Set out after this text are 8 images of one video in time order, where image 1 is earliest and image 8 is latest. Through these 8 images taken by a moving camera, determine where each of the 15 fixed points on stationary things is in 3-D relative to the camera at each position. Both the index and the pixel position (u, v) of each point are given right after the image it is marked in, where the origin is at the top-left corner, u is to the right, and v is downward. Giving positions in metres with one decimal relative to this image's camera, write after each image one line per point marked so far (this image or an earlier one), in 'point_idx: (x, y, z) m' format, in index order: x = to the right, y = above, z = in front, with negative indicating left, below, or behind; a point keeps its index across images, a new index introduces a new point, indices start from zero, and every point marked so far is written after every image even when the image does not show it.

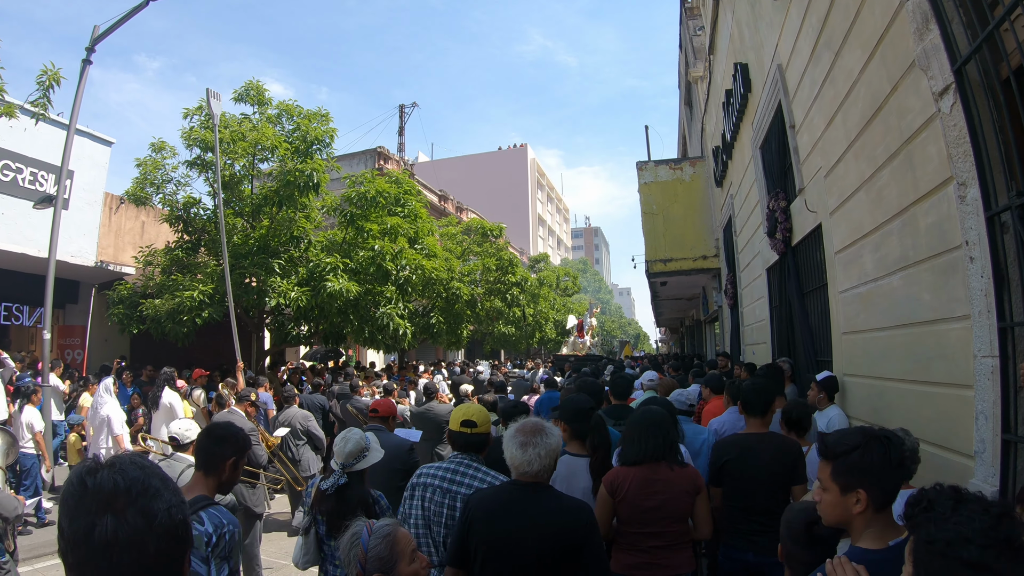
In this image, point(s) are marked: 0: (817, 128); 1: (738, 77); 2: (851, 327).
0: (+3.1, +1.6, +6.3) m
1: (+3.5, +3.3, +9.8) m
2: (+3.0, -0.4, +5.6) m
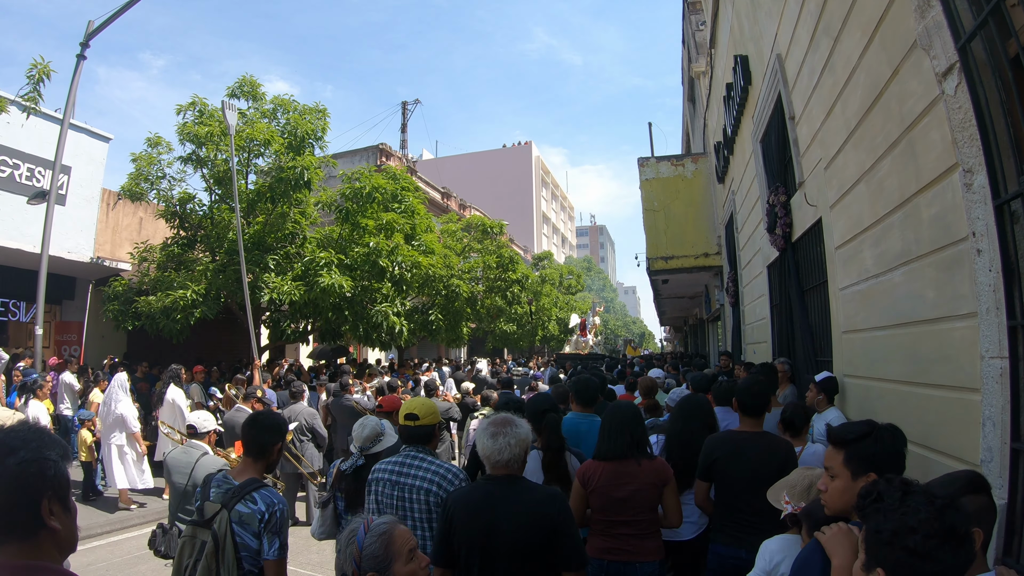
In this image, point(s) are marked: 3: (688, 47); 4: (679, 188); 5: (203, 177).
0: (+2.9, +1.7, +6.0) m
1: (+3.5, +3.4, +9.6) m
2: (+2.9, -0.3, +5.3) m
3: (+5.2, +7.2, +18.5) m
4: (+4.2, +2.5, +15.7) m
5: (-6.8, +2.5, +13.9) m
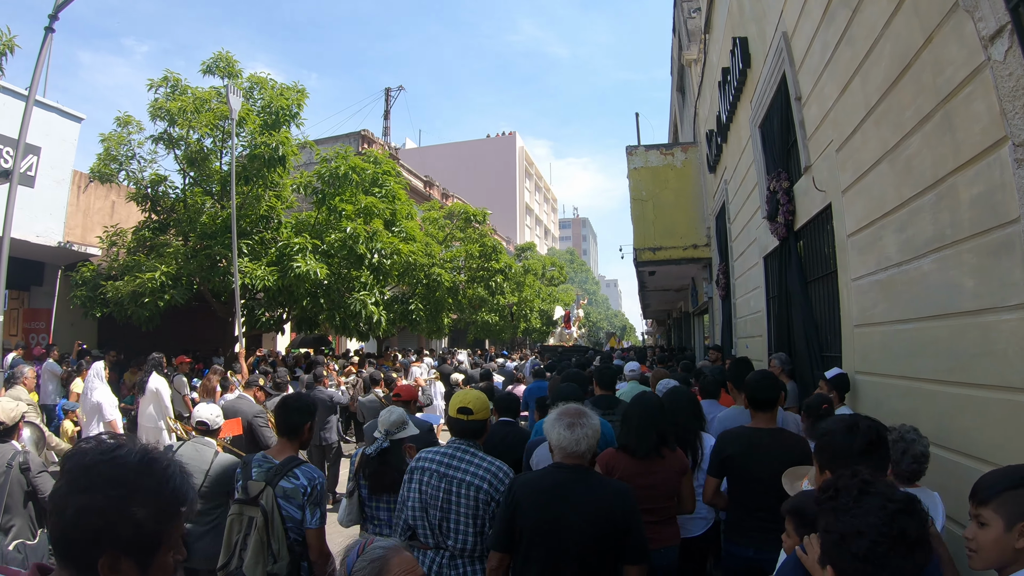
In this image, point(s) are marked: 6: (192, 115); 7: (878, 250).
0: (+2.9, +1.7, +5.7) m
1: (+3.3, +3.5, +9.2) m
2: (+2.8, -0.2, +5.0) m
3: (+4.8, +7.4, +18.1) m
4: (+3.9, +2.7, +15.4) m
5: (-7.1, +2.8, +13.3) m
6: (-6.6, +3.6, +12.8) m
7: (+2.8, +0.3, +4.7) m
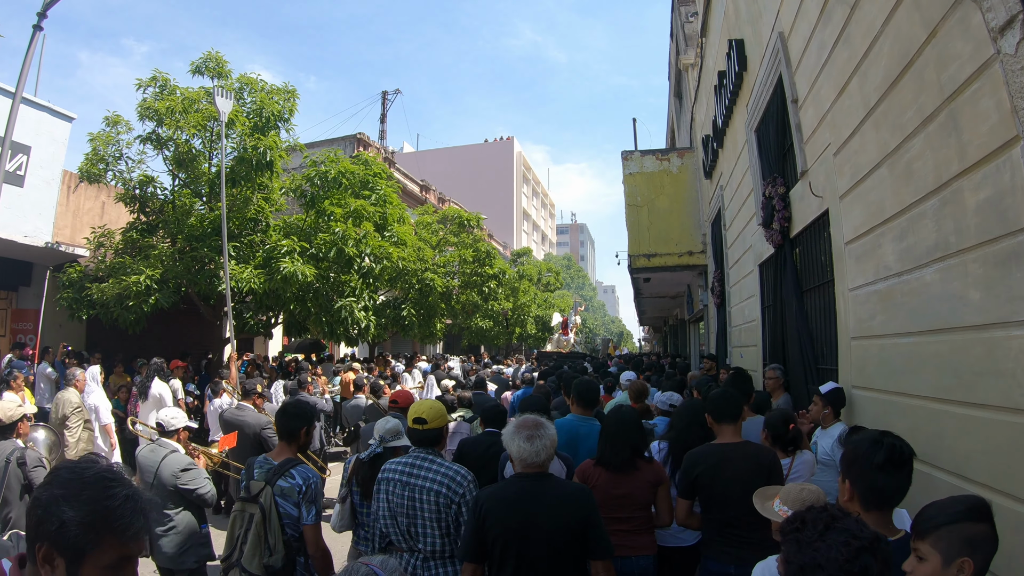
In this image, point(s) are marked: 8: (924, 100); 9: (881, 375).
0: (+2.7, +1.7, +5.5) m
1: (+3.2, +3.4, +9.0) m
2: (+2.7, -0.3, +4.7) m
3: (+4.7, +7.2, +17.9) m
4: (+3.7, +2.6, +15.2) m
5: (-7.3, +2.7, +13.1) m
6: (-6.7, +3.5, +12.6) m
7: (+2.6, +0.2, +4.5) m
8: (+2.5, +1.1, +3.8) m
9: (+2.6, -0.6, +4.5) m
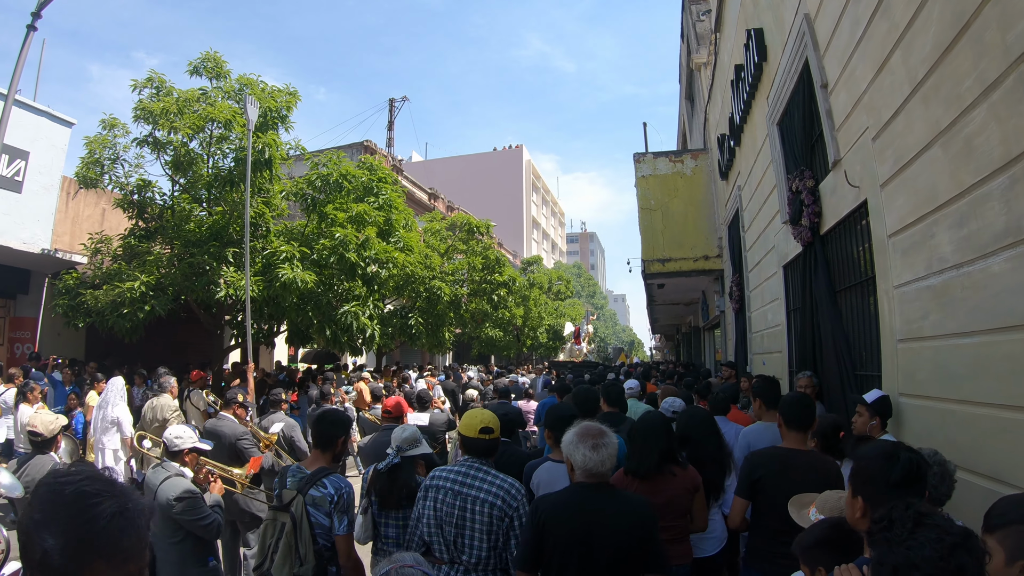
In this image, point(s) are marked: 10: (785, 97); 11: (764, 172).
0: (+2.8, +1.7, +5.0) m
1: (+3.3, +3.3, +8.5) m
2: (+2.7, -0.3, +4.2) m
3: (+4.9, +7.0, +17.5) m
4: (+3.9, +2.4, +14.7) m
5: (-7.1, +2.5, +12.7) m
6: (-6.6, +3.4, +12.2) m
7: (+2.6, +0.2, +4.0) m
8: (+2.5, +1.2, +3.3) m
9: (+2.7, -0.6, +3.9) m
10: (+3.1, +2.2, +7.2) m
11: (+3.5, +1.6, +8.6) m
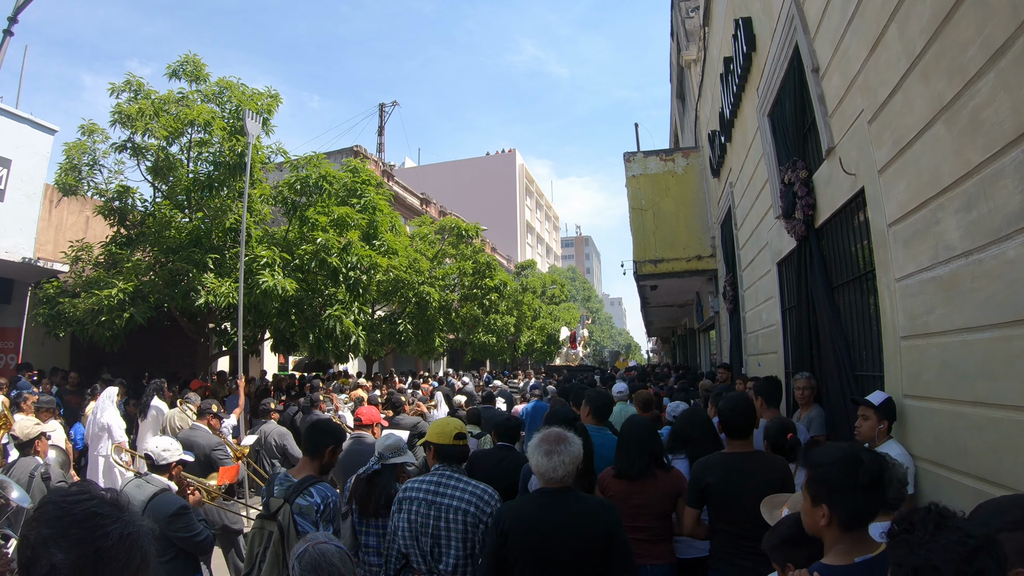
0: (+2.6, +1.7, +4.7) m
1: (+3.0, +3.3, +8.2) m
2: (+2.5, -0.3, +3.9) m
3: (+4.6, +7.0, +17.2) m
4: (+3.6, +2.4, +14.4) m
5: (-7.4, +2.4, +12.4) m
6: (-6.9, +3.2, +11.9) m
7: (+2.5, +0.3, +3.6) m
8: (+2.3, +1.2, +2.9) m
9: (+2.5, -0.5, +3.6) m
10: (+2.9, +2.2, +6.9) m
11: (+3.3, +1.6, +8.3) m
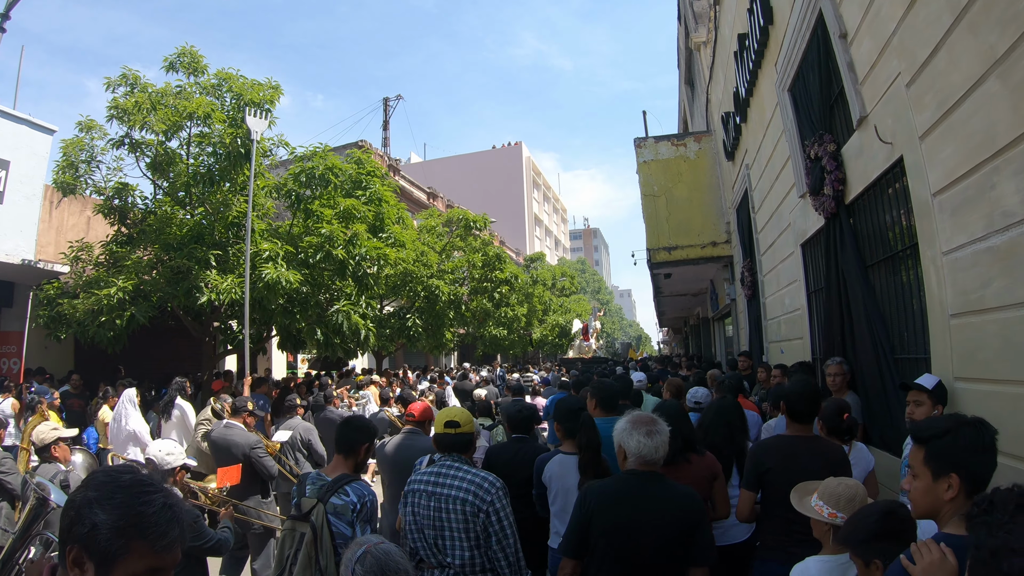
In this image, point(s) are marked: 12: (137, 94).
0: (+2.6, +1.9, +4.3) m
1: (+3.1, +3.5, +7.9) m
2: (+2.6, -0.1, +3.6) m
3: (+4.7, +7.3, +16.8) m
4: (+3.8, +2.7, +14.1) m
5: (-7.2, +2.4, +12.2) m
6: (-6.7, +3.3, +11.7) m
7: (+2.5, +0.4, +3.3) m
8: (+2.3, +1.4, +2.6) m
9: (+2.6, -0.4, +3.3) m
10: (+3.0, +2.4, +6.5) m
11: (+3.4, +1.8, +8.0) m
12: (-7.1, +3.7, +11.9) m
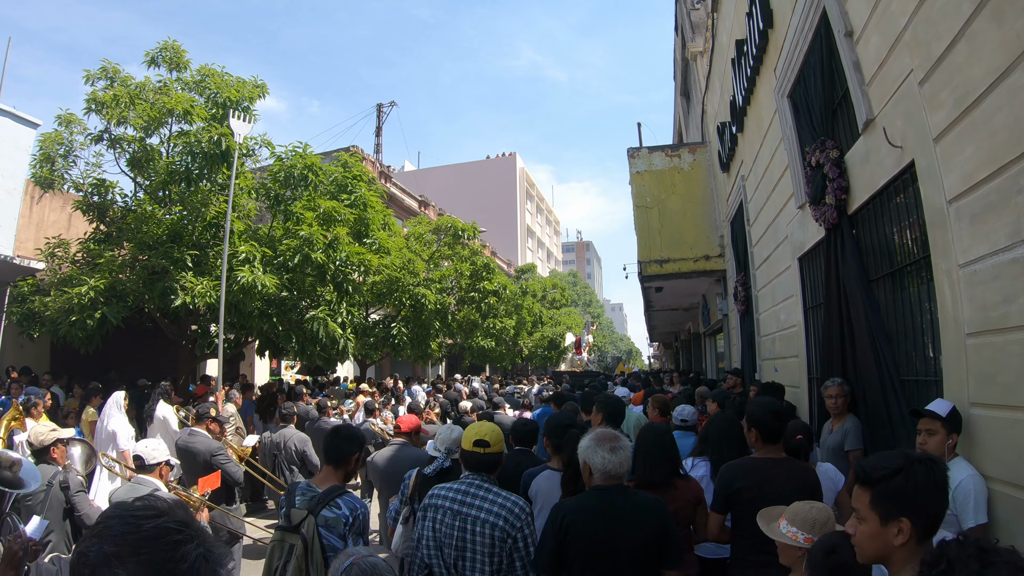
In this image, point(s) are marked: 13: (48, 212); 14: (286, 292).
0: (+2.5, +1.8, +4.0) m
1: (+3.0, +3.4, +7.6) m
2: (+2.5, -0.2, +3.2) m
3: (+4.5, +6.9, +16.6) m
4: (+3.6, +2.4, +13.8) m
5: (-7.4, +2.4, +11.8) m
6: (-6.9, +3.2, +11.3) m
7: (+2.4, +0.4, +3.0) m
8: (+2.2, +1.3, +2.3) m
9: (+2.4, -0.5, +2.9) m
10: (+2.9, +2.3, +6.2) m
11: (+3.2, +1.6, +7.7) m
12: (-7.3, +3.7, +11.5) m
13: (-10.9, +1.8, +14.5) m
14: (-4.2, -0.1, +11.7) m
